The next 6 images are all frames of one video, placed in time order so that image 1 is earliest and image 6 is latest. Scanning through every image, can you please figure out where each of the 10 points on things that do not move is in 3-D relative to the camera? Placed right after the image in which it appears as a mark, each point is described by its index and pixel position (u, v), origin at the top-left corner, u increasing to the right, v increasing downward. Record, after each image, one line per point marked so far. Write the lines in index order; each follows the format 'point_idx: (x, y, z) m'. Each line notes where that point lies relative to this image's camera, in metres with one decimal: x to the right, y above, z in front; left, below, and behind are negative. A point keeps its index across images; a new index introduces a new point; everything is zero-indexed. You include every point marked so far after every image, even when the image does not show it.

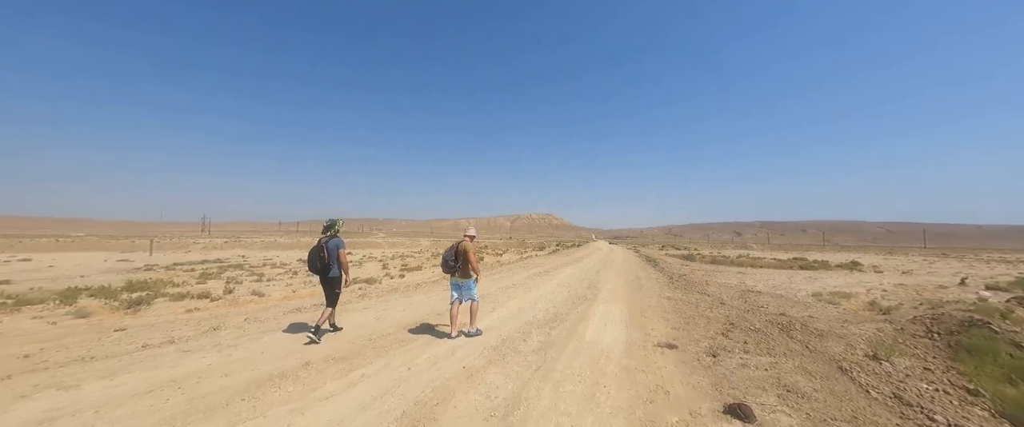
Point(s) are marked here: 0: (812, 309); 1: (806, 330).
0: (+11.5, -3.7, +11.8) m
1: (+7.2, -2.8, +7.5) m
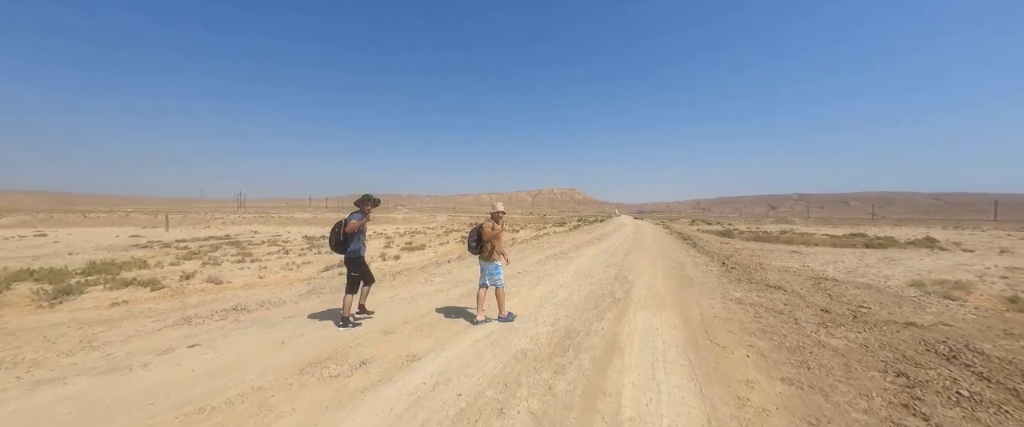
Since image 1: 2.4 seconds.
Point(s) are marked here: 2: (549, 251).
0: (+11.6, -2.6, +8.5) m
1: (+7.0, -2.2, +4.4) m
2: (+1.8, -1.9, +15.4) m
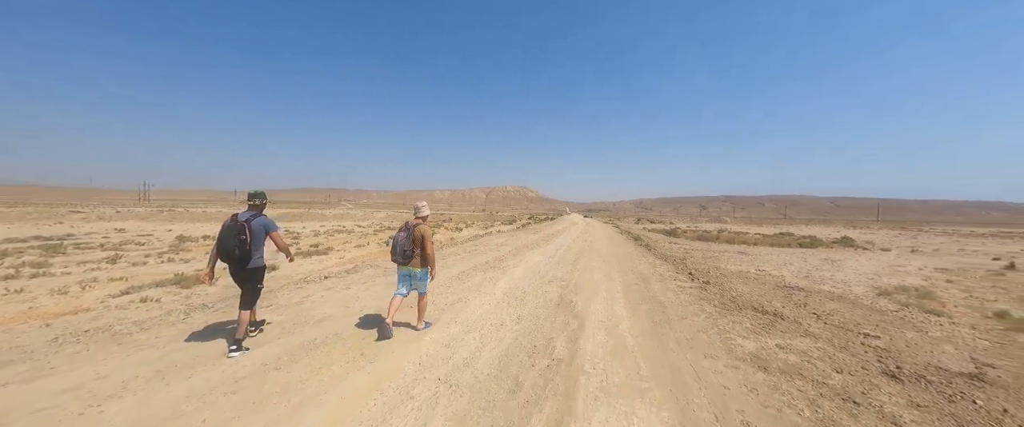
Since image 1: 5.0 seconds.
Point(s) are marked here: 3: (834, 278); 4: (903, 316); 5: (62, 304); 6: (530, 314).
0: (+9.5, -2.7, +6.8) m
1: (+5.5, -2.2, +2.2) m
2: (-1.3, -1.8, +12.2) m
3: (+13.7, -2.7, +13.1) m
4: (+10.2, -2.7, +8.1) m
5: (-11.2, -2.1, +7.6) m
6: (+0.3, -1.9, +5.7) m
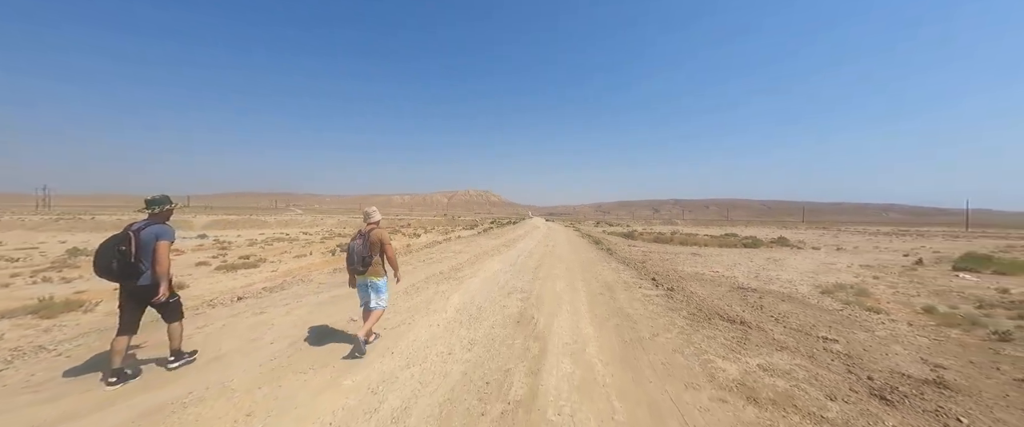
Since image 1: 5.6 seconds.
0: (+8.5, -2.7, +7.1) m
1: (+5.1, -2.2, +2.0) m
2: (-2.8, -2.0, +11.2) m
3: (+12.0, -2.9, +13.8) m
4: (+9.1, -2.8, +8.4) m
5: (-12.1, -2.3, +5.4) m
6: (-0.4, -2.0, +4.9) m
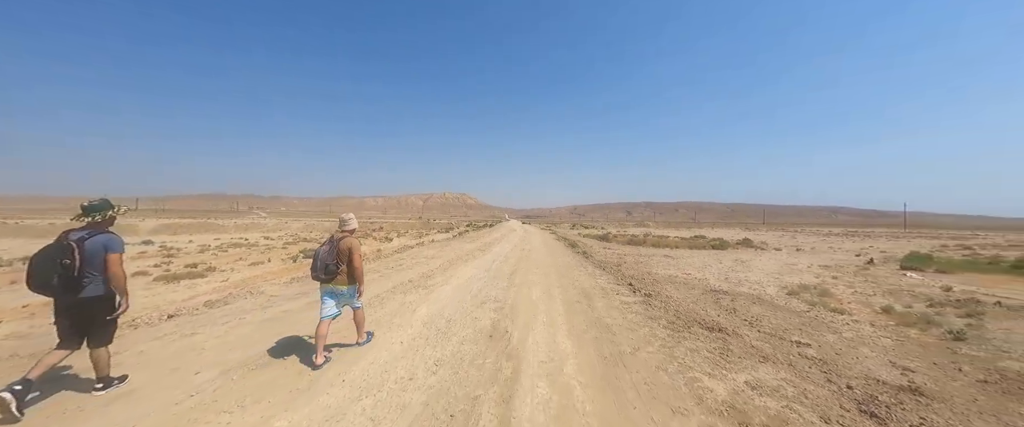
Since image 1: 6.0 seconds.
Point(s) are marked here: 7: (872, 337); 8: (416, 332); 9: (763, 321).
0: (+7.9, -2.8, +7.2) m
1: (+4.9, -2.3, +1.9) m
2: (-3.7, -2.1, +10.5) m
3: (+10.9, -3.0, +14.1) m
4: (+8.4, -2.9, +8.6) m
5: (-12.5, -2.4, +4.1) m
6: (-0.9, -2.0, +4.4) m
7: (+8.1, -2.8, +6.9) m
8: (-1.7, -2.0, +5.4) m
9: (+6.5, -2.8, +8.0) m
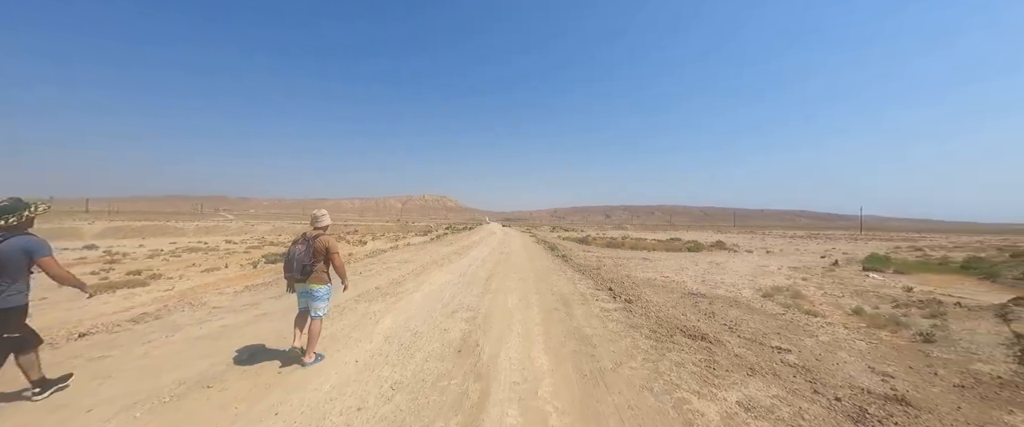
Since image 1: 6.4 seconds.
0: (+7.3, -2.9, +7.2) m
1: (+4.7, -2.3, +1.7) m
2: (-4.4, -2.1, +9.7) m
3: (+9.9, -3.1, +14.3) m
4: (+7.8, -2.9, +8.6) m
5: (-12.9, -2.4, +2.8) m
6: (-1.3, -2.0, +3.8) m
7: (+7.5, -2.9, +6.9) m
8: (-2.1, -2.1, +4.8) m
9: (+5.9, -2.9, +7.9) m
